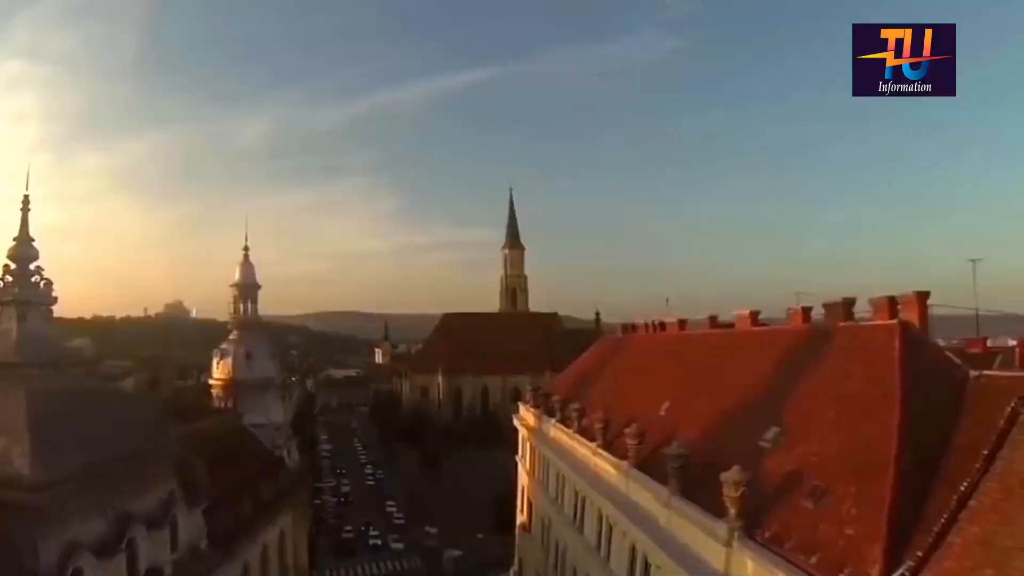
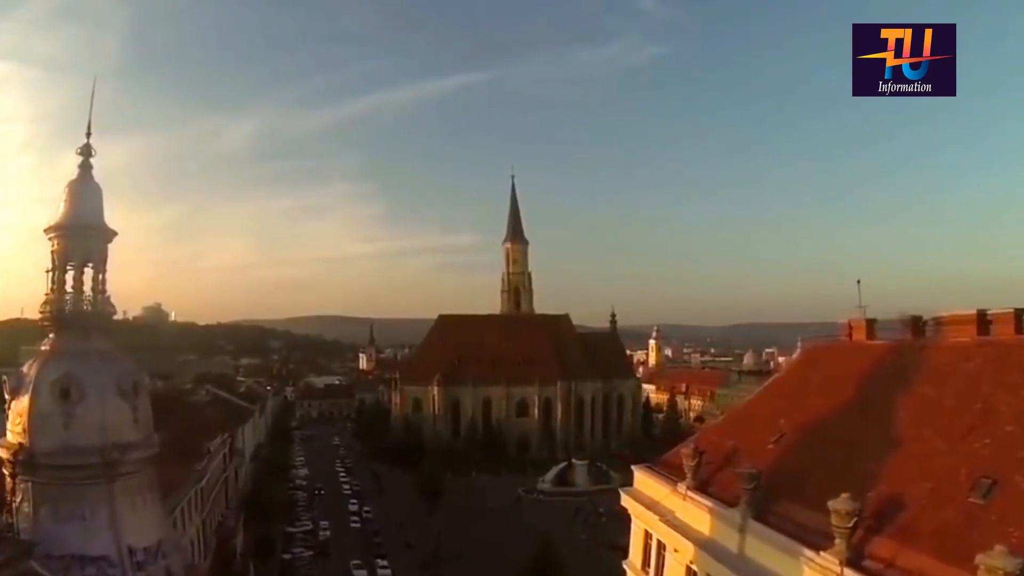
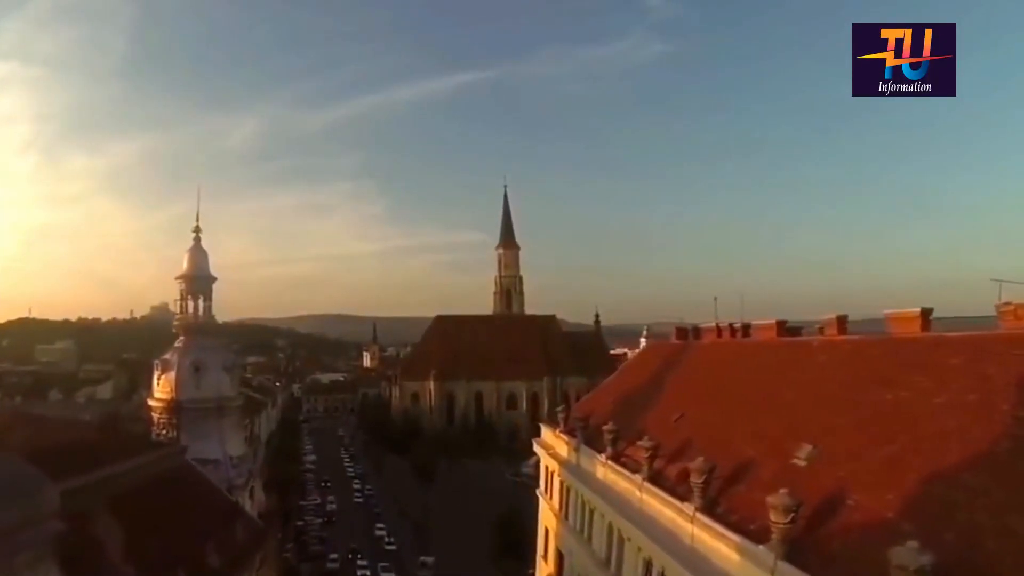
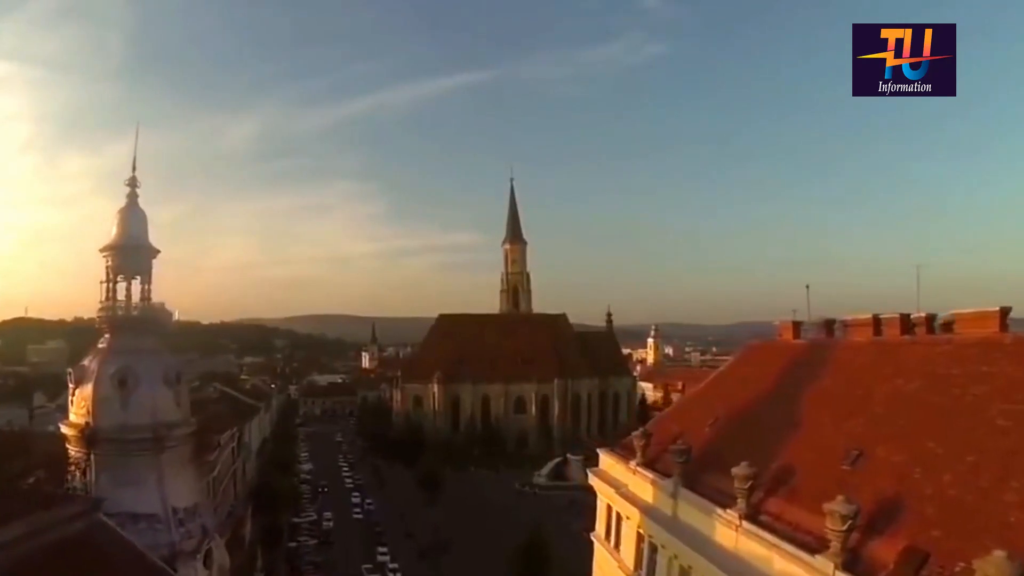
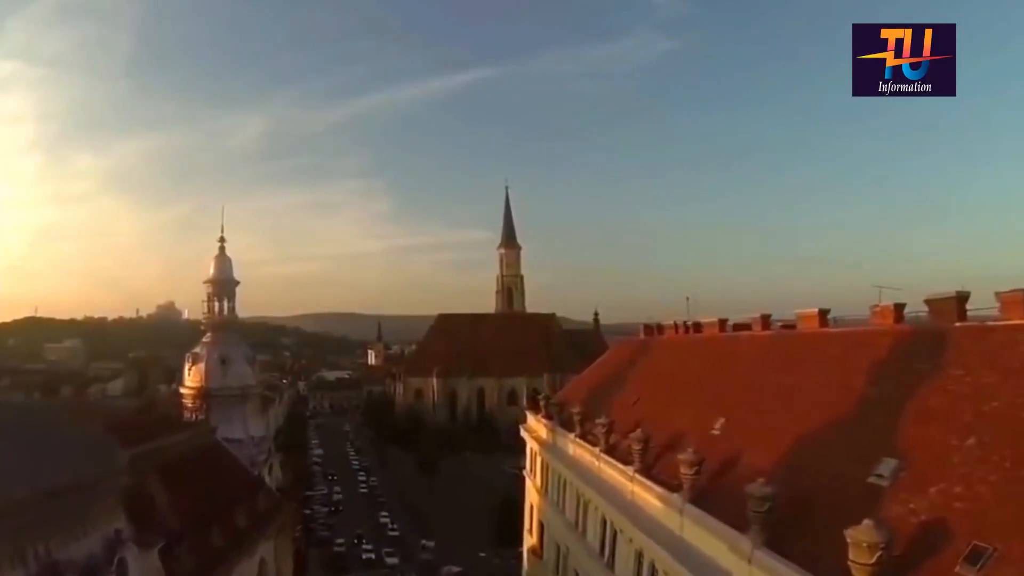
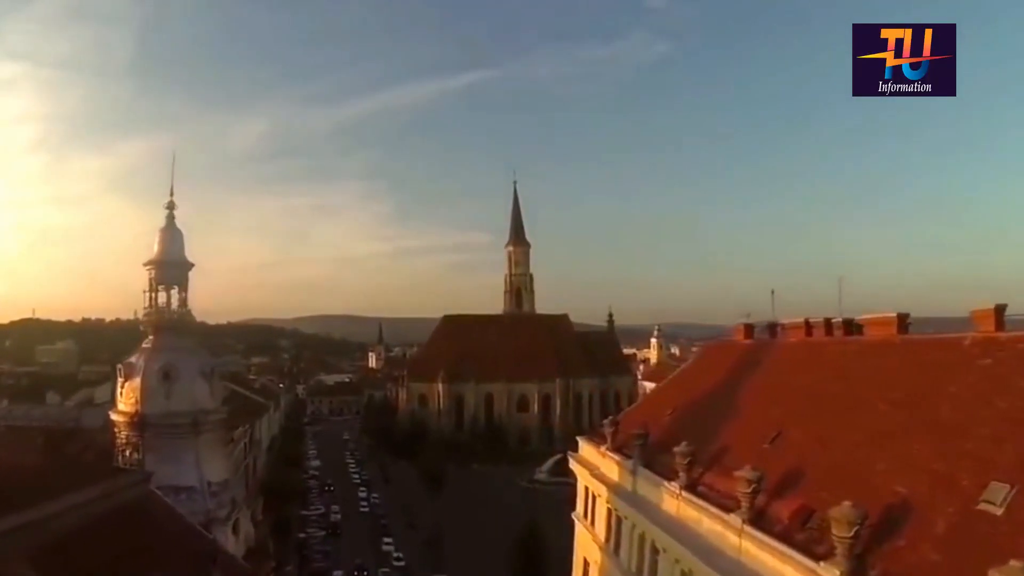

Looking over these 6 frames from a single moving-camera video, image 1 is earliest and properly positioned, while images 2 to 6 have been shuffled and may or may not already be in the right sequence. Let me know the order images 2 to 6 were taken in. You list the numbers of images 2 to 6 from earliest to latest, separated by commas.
5, 3, 6, 4, 2
